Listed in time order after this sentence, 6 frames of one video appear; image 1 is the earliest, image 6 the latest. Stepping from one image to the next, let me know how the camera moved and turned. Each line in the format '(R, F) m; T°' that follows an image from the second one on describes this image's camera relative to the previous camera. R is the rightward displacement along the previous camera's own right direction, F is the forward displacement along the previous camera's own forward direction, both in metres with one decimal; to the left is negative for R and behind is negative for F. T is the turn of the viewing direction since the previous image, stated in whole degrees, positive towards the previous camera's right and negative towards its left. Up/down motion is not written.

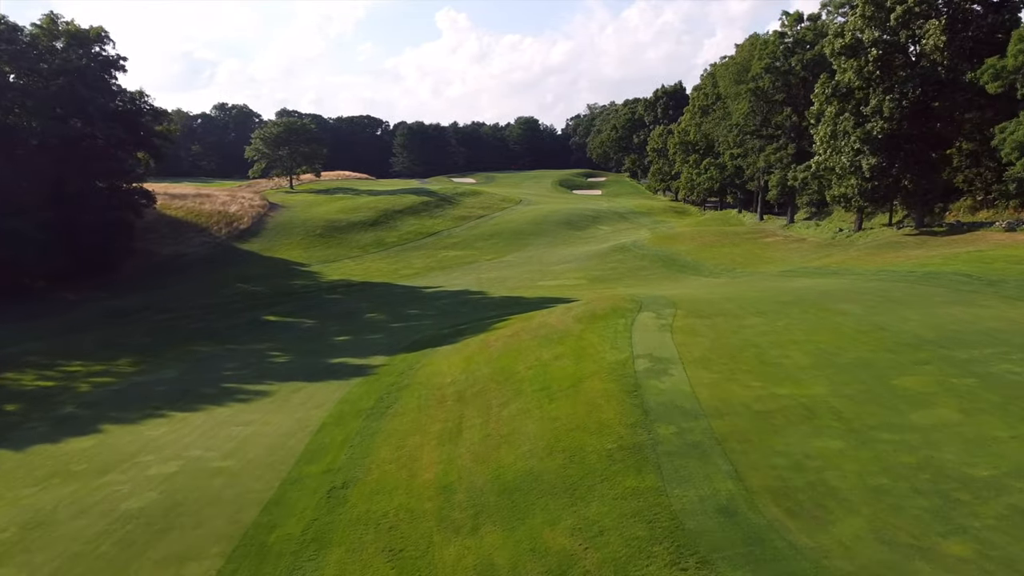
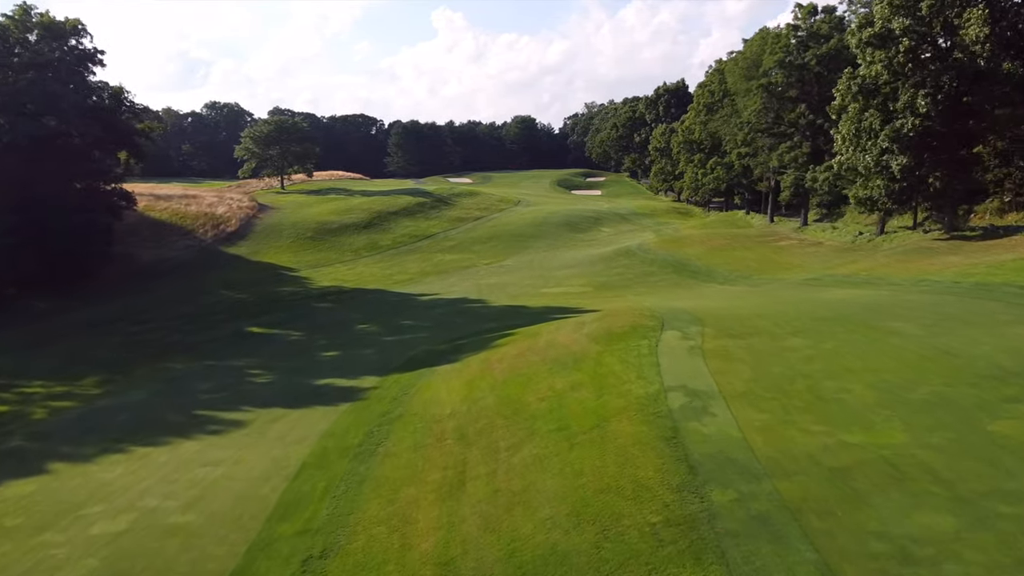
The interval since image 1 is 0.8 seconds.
(-0.2, +1.7) m; 0°
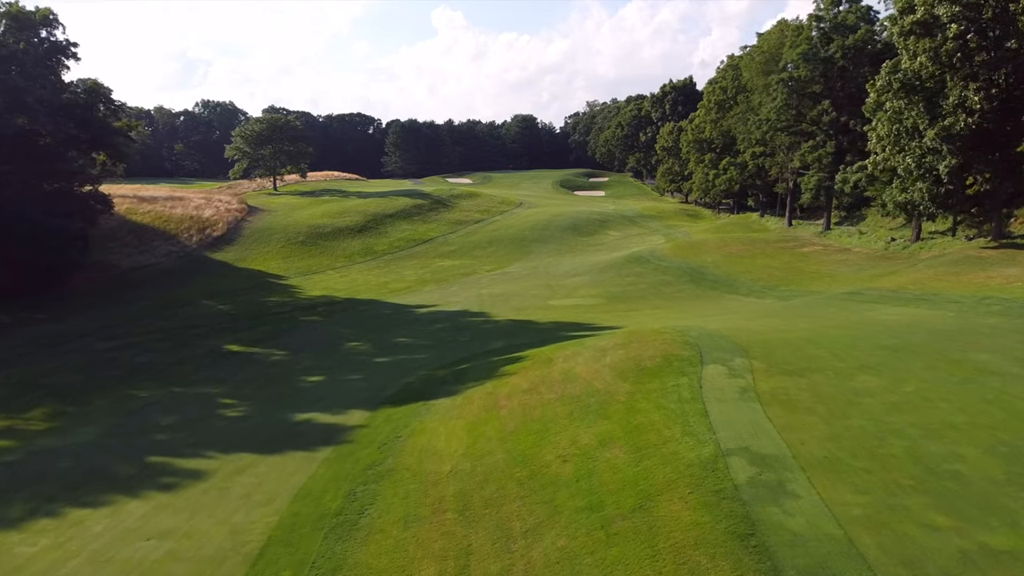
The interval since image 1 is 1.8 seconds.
(-0.2, +2.1) m; 0°
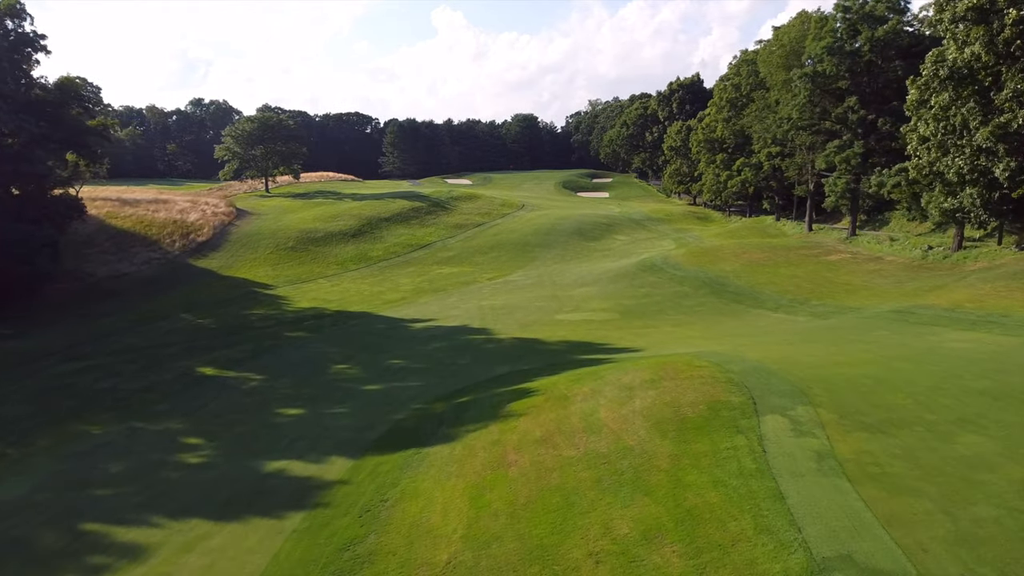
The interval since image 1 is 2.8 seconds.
(-0.1, +2.1) m; 0°
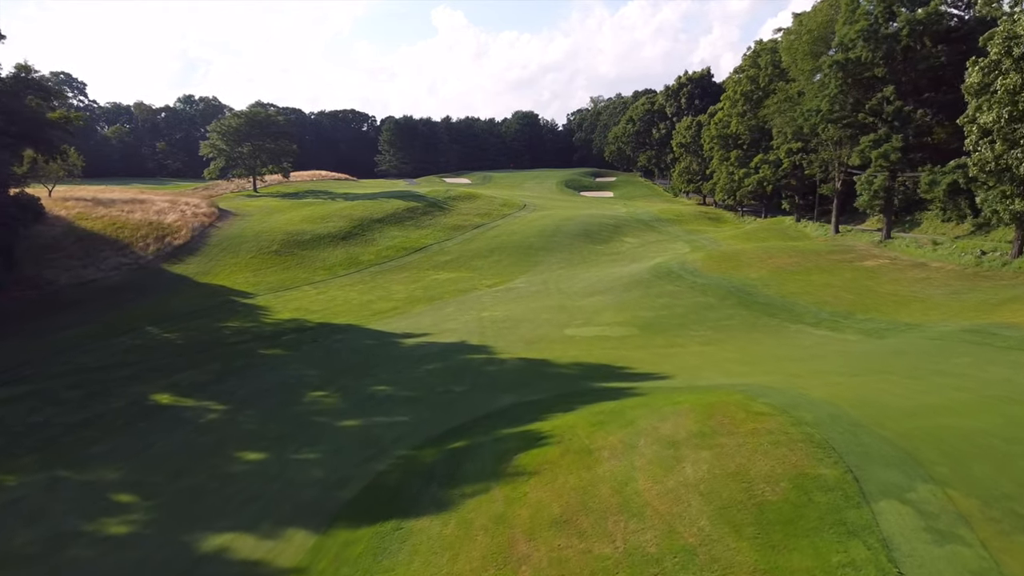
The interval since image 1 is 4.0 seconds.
(-0.1, +2.6) m; 0°
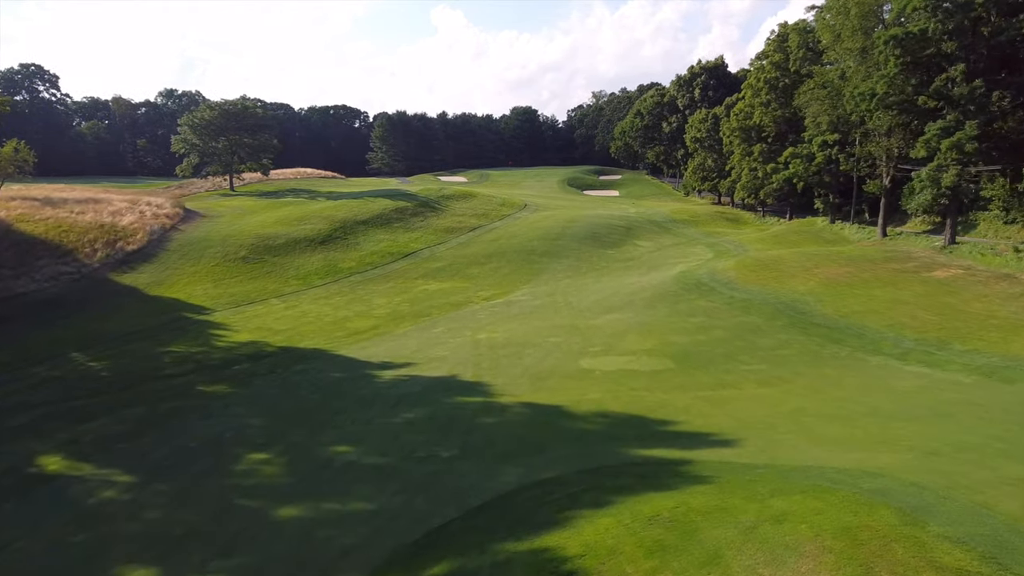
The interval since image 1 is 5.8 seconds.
(-0.1, +3.9) m; 0°
